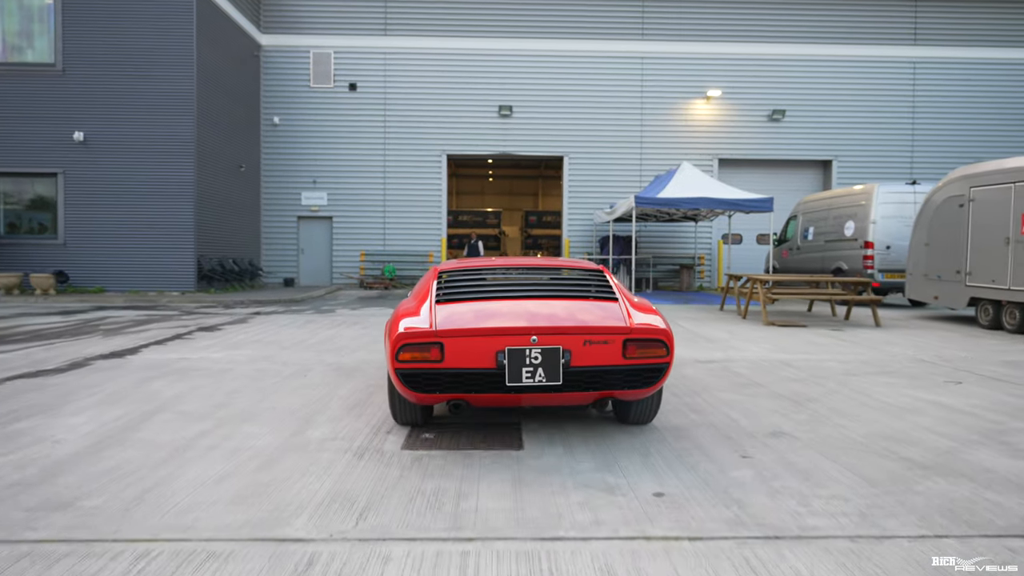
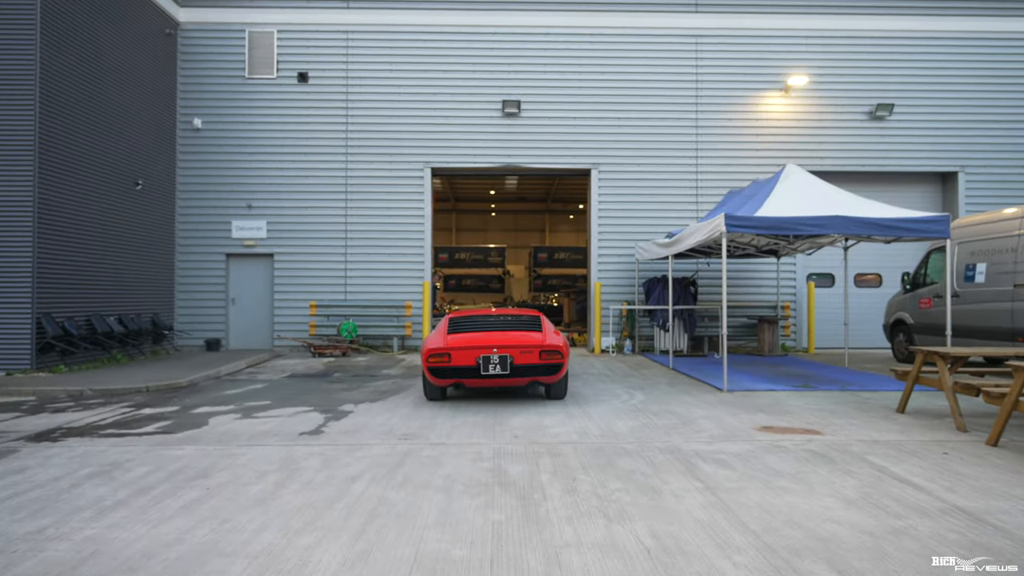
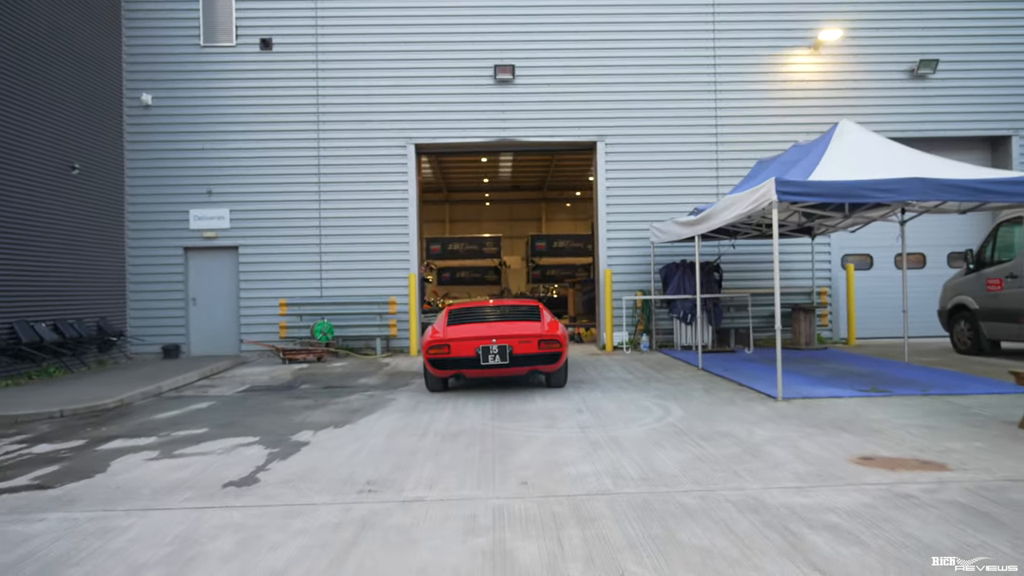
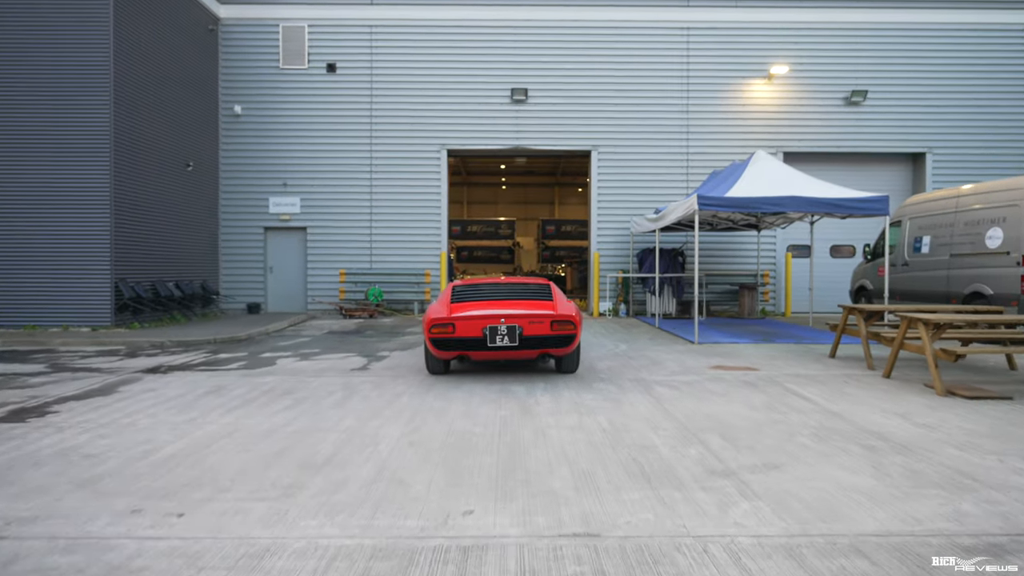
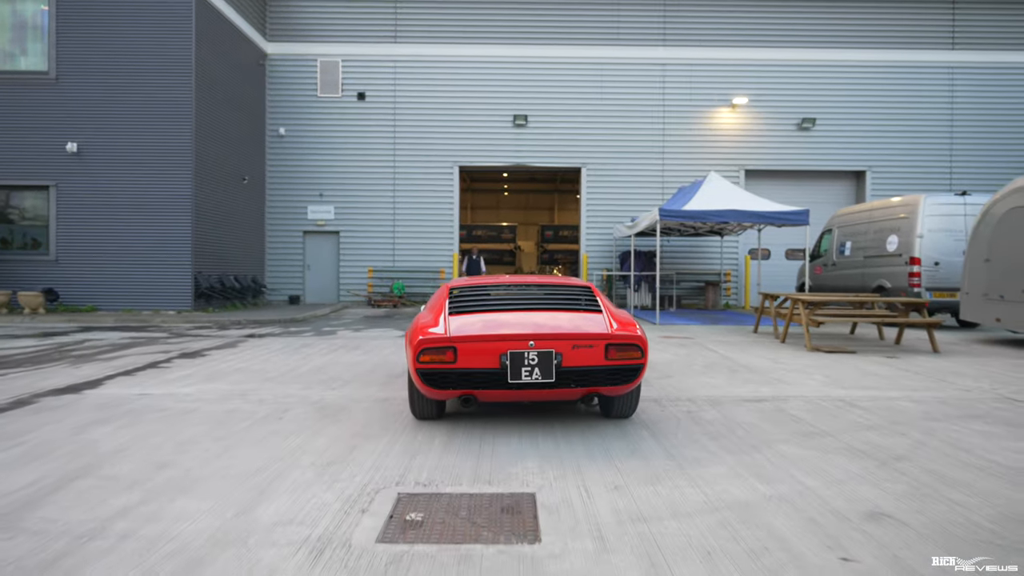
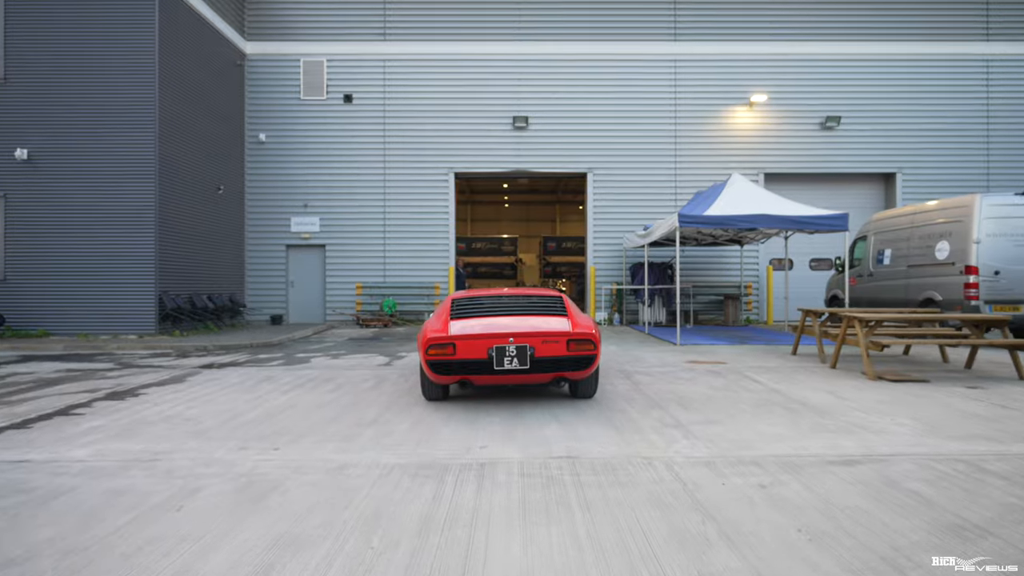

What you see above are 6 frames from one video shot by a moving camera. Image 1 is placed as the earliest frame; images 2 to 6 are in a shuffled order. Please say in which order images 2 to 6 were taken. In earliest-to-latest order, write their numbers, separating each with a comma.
5, 6, 4, 2, 3
